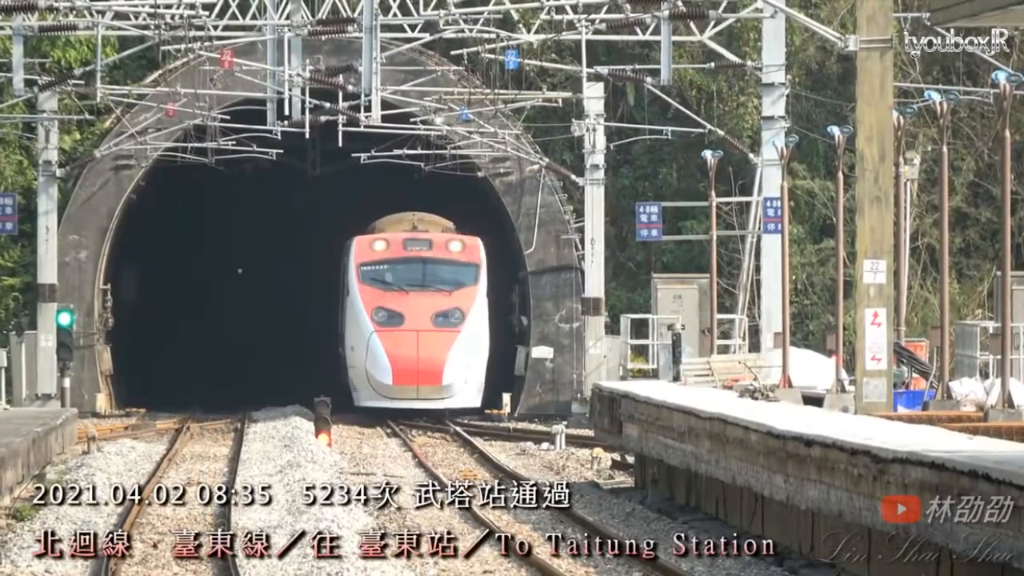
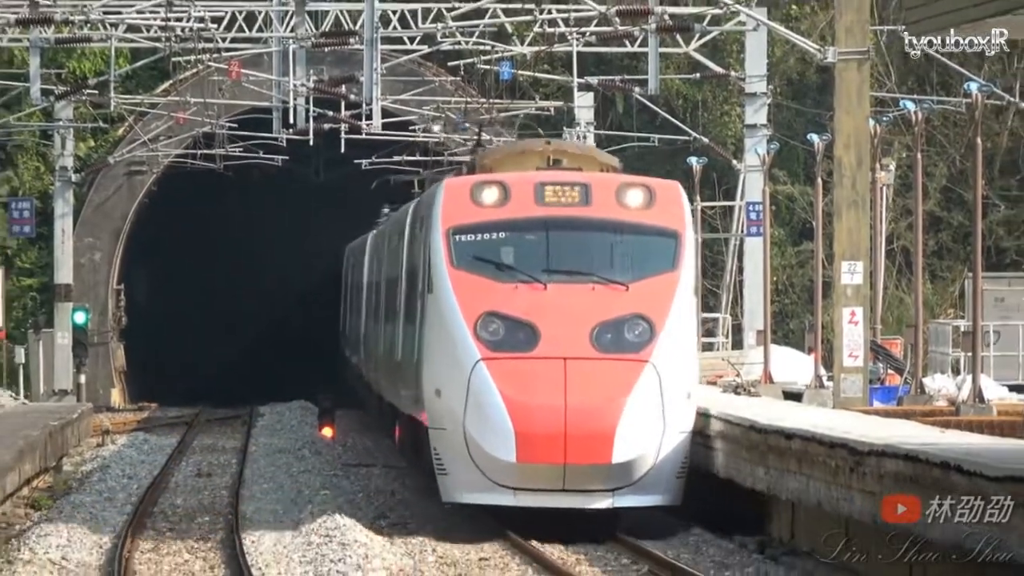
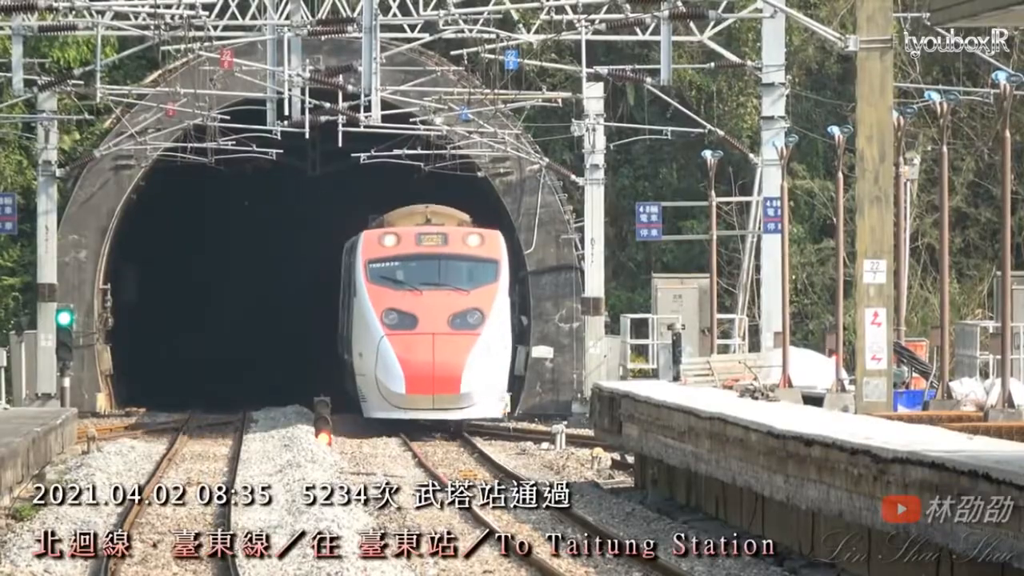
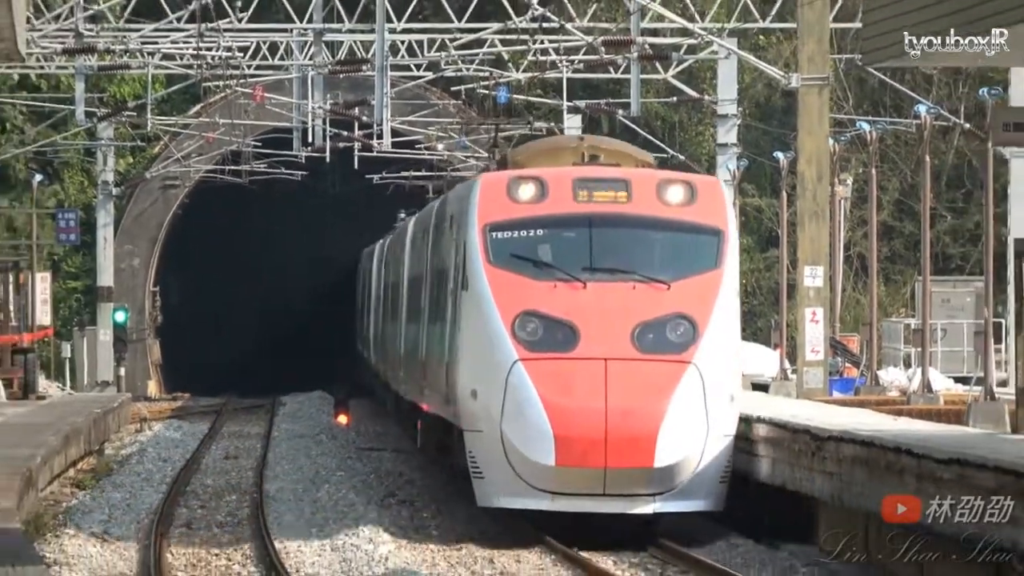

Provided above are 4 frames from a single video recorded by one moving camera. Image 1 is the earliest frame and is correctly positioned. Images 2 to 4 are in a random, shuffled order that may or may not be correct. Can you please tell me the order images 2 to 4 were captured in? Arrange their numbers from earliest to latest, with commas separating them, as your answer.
3, 2, 4
